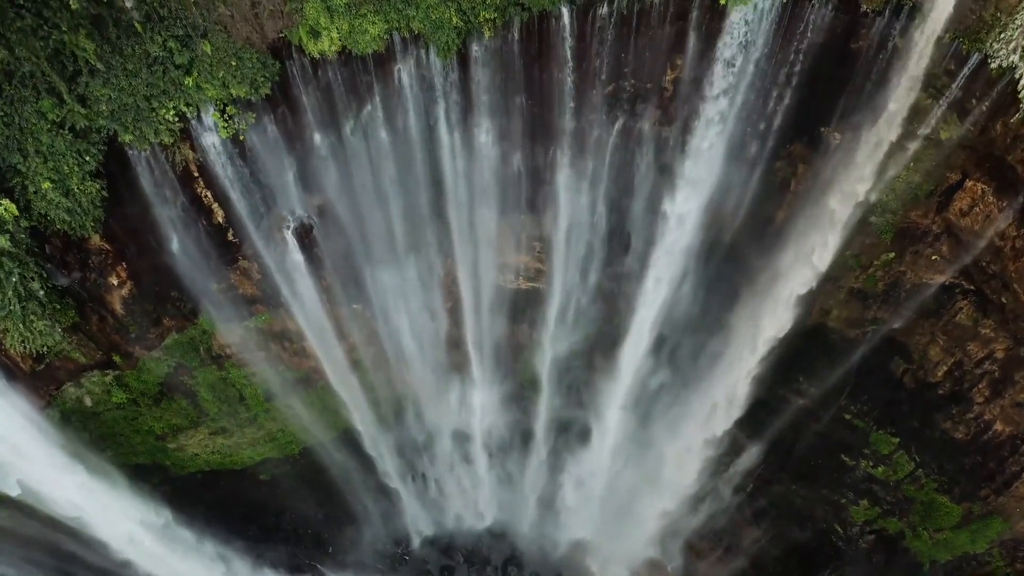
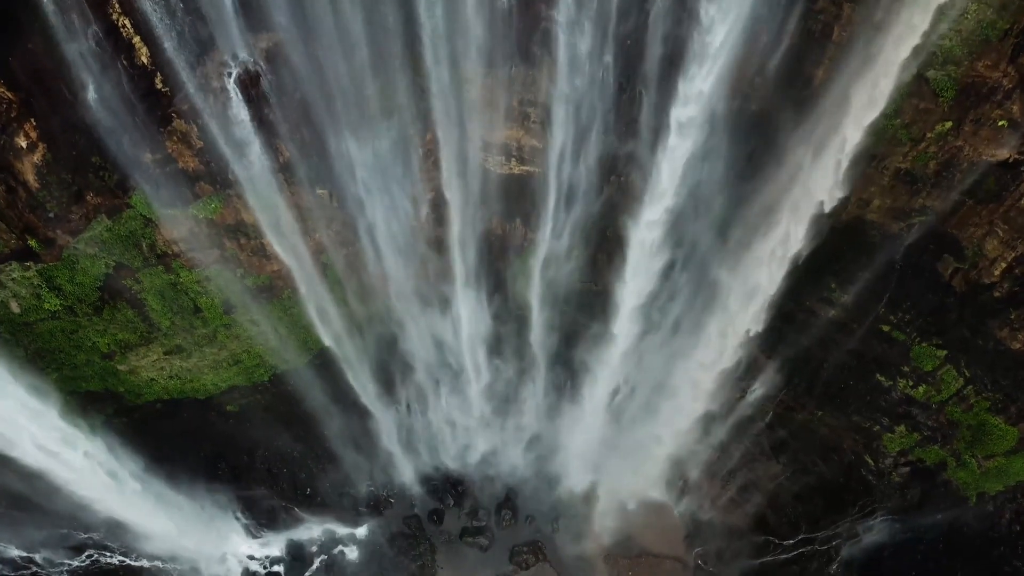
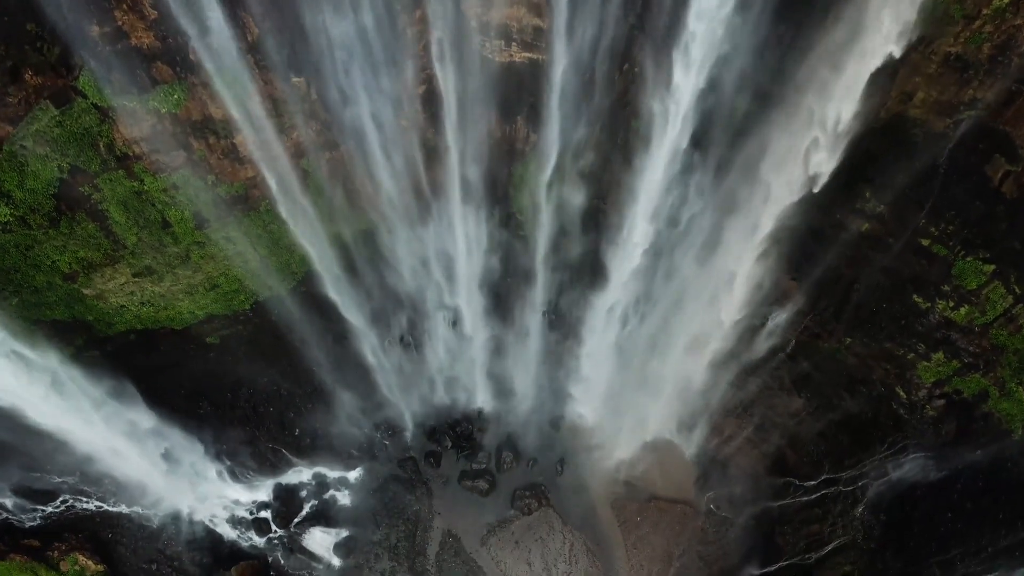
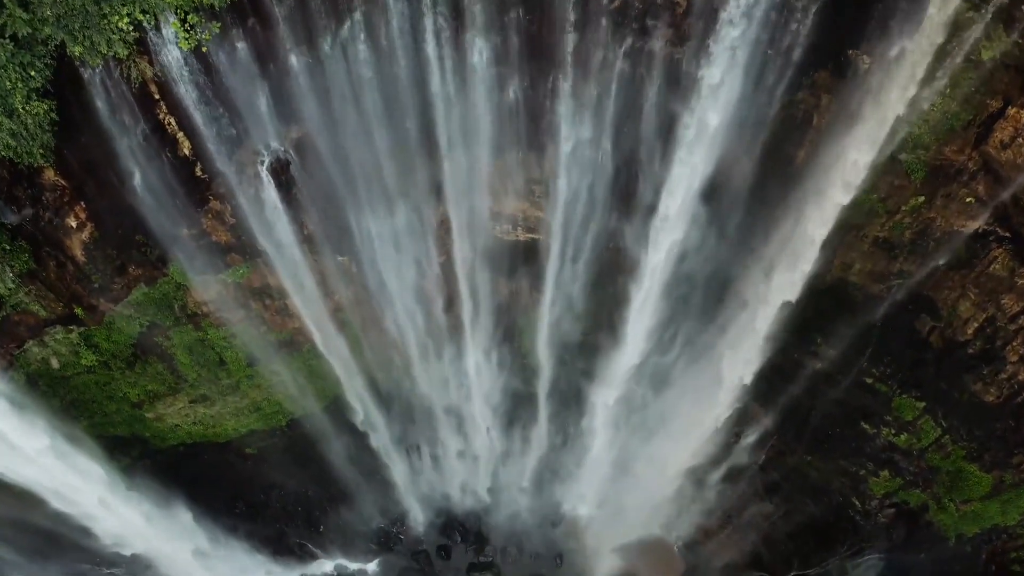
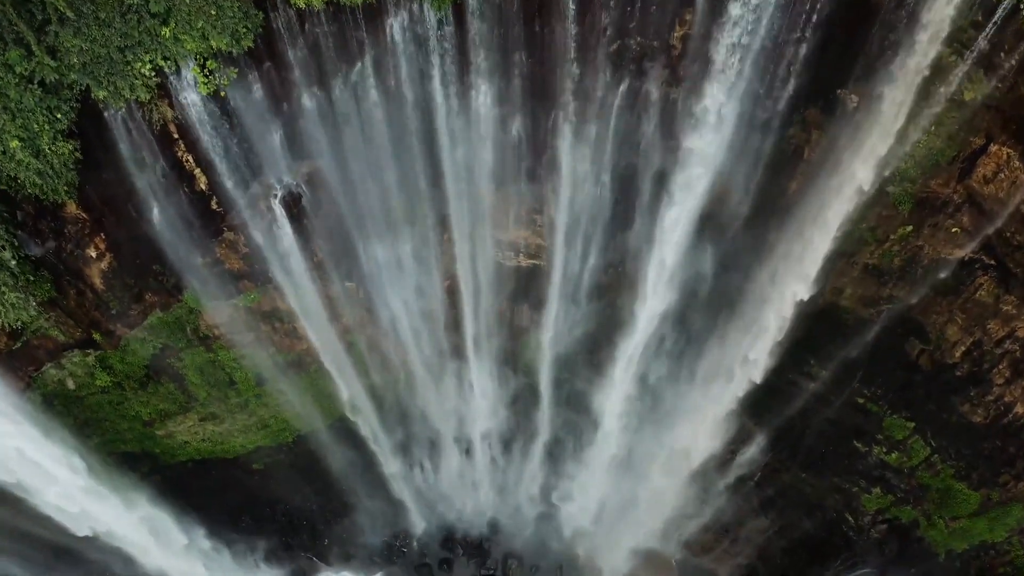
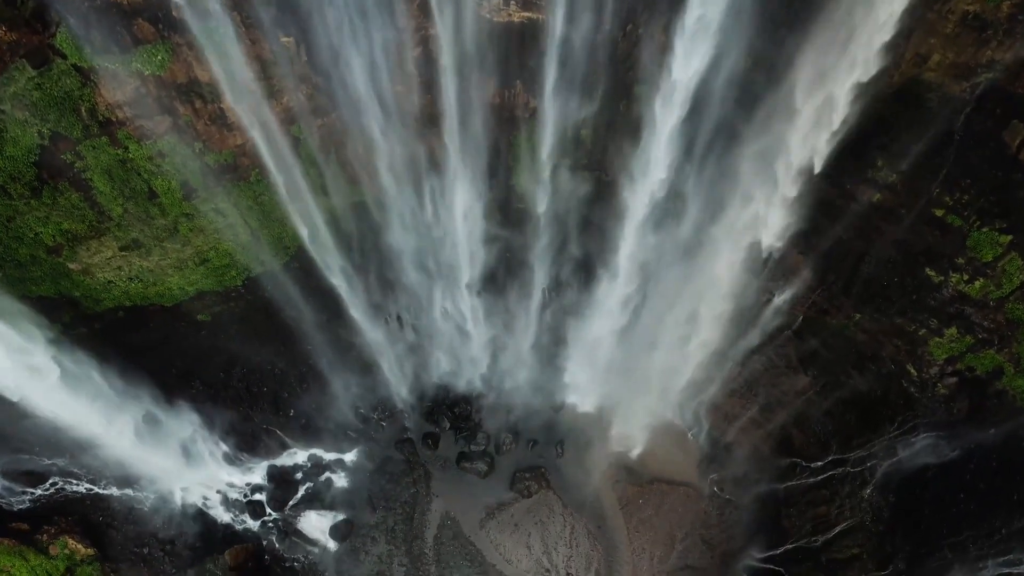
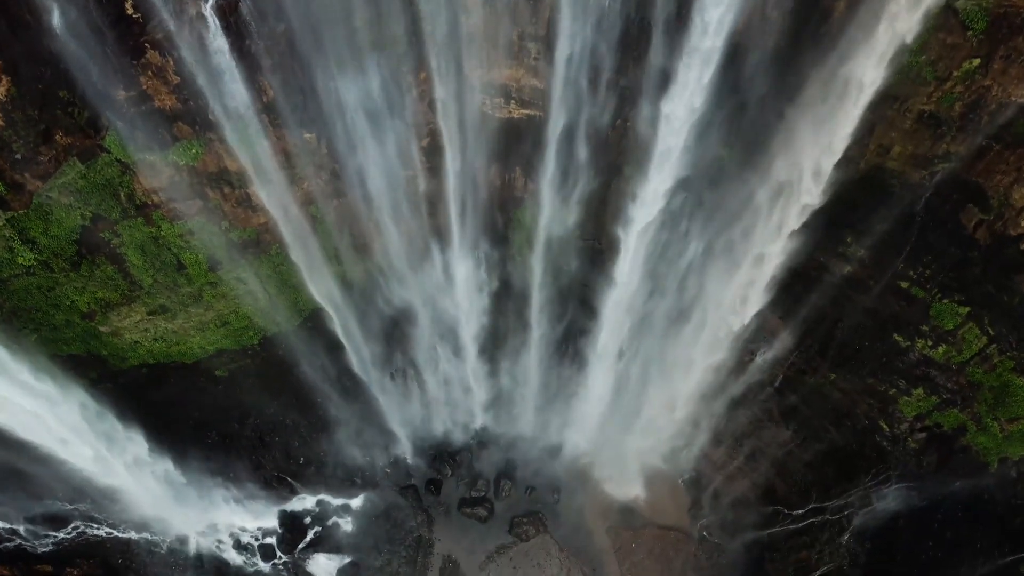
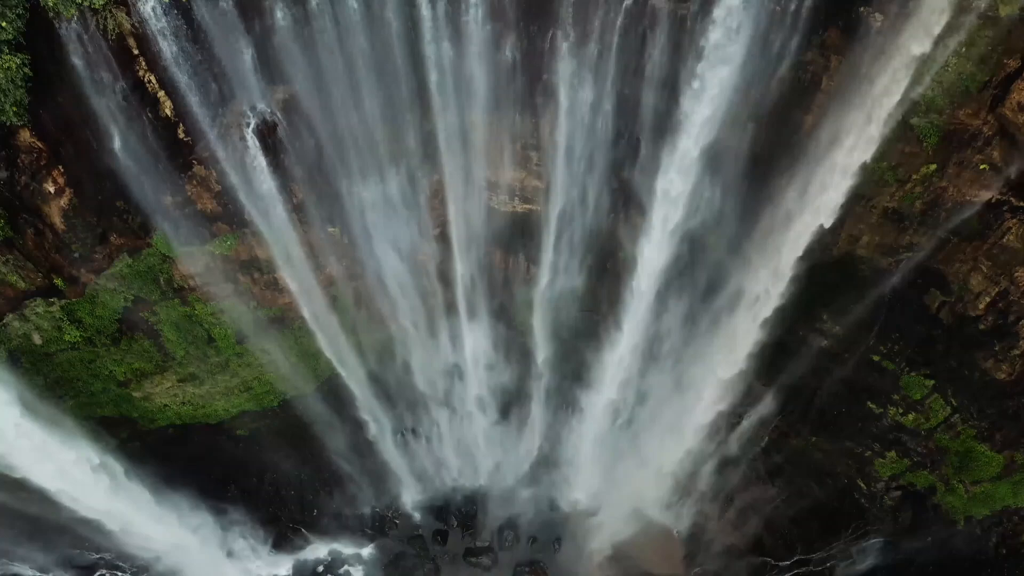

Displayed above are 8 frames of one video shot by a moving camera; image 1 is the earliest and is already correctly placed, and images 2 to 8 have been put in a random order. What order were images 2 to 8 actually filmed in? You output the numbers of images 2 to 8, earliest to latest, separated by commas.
5, 4, 8, 2, 7, 3, 6
